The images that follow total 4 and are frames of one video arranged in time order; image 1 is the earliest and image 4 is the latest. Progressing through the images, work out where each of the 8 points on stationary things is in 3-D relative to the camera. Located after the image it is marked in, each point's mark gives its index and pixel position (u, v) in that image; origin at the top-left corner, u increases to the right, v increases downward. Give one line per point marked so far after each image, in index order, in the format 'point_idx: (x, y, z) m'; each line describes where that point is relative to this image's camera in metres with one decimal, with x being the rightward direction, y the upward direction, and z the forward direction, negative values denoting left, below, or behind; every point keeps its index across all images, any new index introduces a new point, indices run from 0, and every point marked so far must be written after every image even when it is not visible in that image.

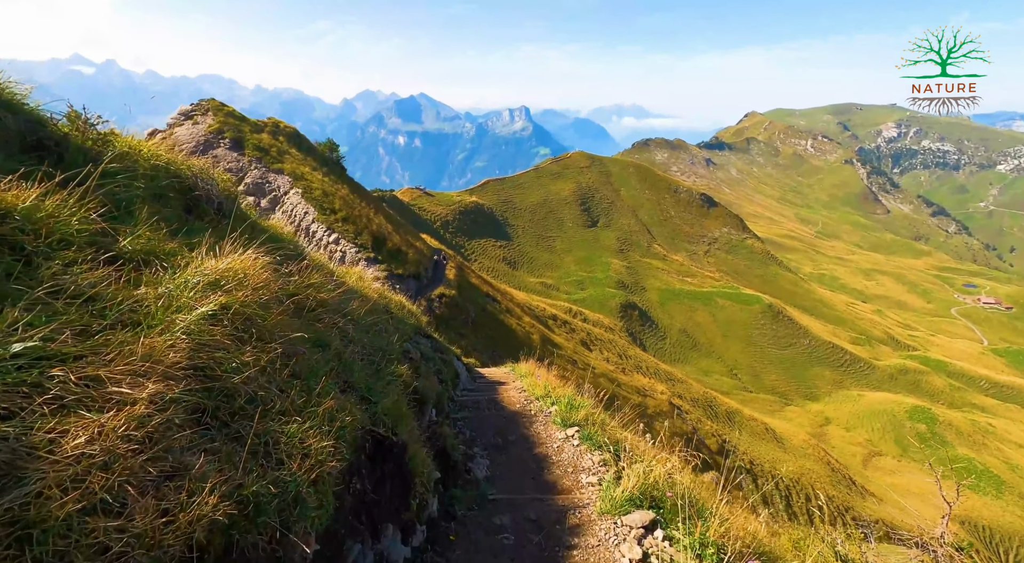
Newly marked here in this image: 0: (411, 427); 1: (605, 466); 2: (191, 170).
0: (-1.3, -1.9, +7.6) m
1: (+1.6, -3.2, +10.1) m
2: (-5.2, +1.8, +9.5) m
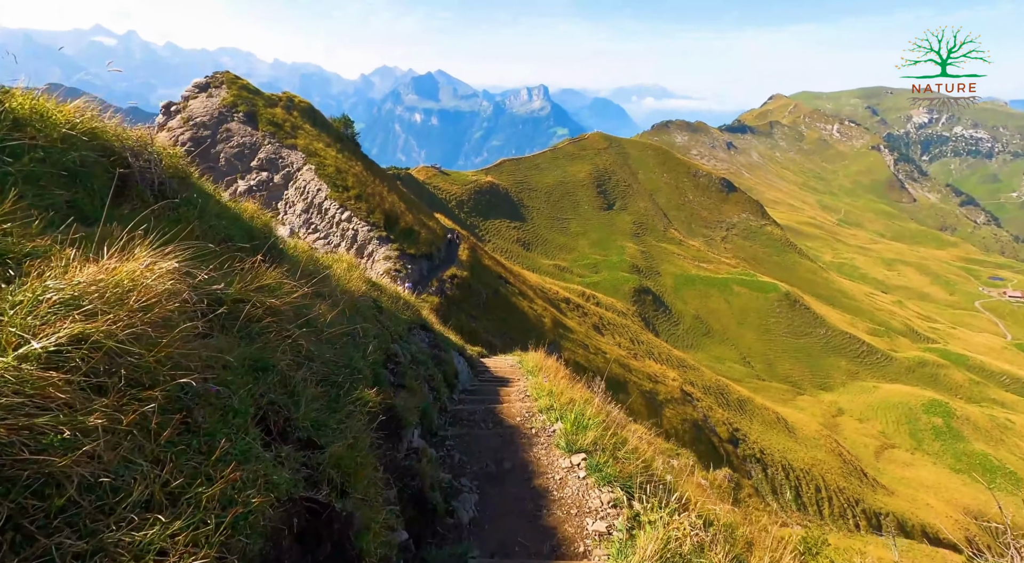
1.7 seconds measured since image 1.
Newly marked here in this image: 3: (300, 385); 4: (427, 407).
0: (-1.5, -2.0, +6.0) m
1: (+1.5, -3.3, +8.4) m
2: (-5.2, +1.9, +7.9) m
3: (-2.3, -1.1, +6.3) m
4: (-1.5, -2.2, +10.4) m
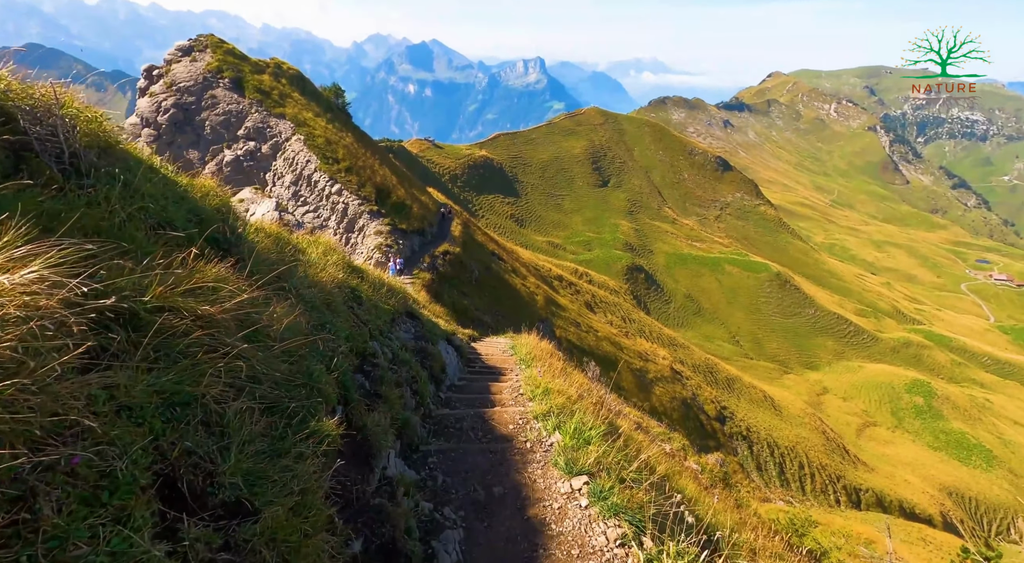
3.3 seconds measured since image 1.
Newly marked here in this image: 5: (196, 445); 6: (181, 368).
0: (-1.5, -2.1, +4.6) m
1: (+1.4, -3.3, +7.2) m
2: (-5.2, +2.0, +6.3) m
3: (-2.3, -1.2, +4.9) m
4: (-1.6, -2.1, +9.1) m
5: (-2.4, -1.2, +4.5) m
6: (-2.7, -0.7, +4.9) m
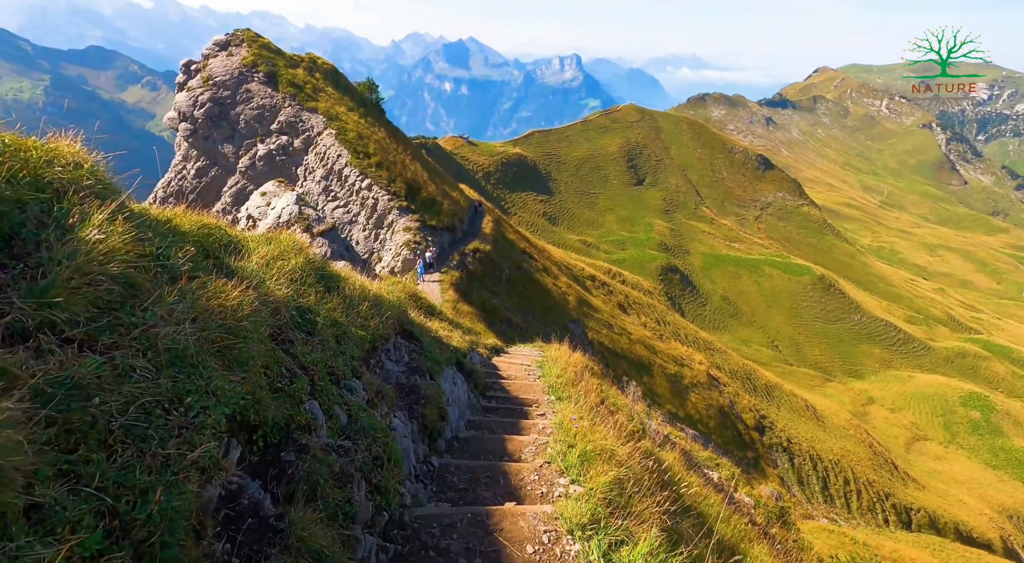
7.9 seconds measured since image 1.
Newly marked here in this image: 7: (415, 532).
0: (-1.6, -2.4, +0.5) m
1: (+1.4, -3.6, +2.9) m
2: (-5.1, +1.7, +2.4) m
3: (-2.4, -1.5, +0.8) m
4: (-1.5, -2.4, +4.9) m
5: (-2.5, -1.6, +0.4) m
6: (-2.8, -1.0, +0.8) m
7: (-1.1, -2.9, +6.7) m
